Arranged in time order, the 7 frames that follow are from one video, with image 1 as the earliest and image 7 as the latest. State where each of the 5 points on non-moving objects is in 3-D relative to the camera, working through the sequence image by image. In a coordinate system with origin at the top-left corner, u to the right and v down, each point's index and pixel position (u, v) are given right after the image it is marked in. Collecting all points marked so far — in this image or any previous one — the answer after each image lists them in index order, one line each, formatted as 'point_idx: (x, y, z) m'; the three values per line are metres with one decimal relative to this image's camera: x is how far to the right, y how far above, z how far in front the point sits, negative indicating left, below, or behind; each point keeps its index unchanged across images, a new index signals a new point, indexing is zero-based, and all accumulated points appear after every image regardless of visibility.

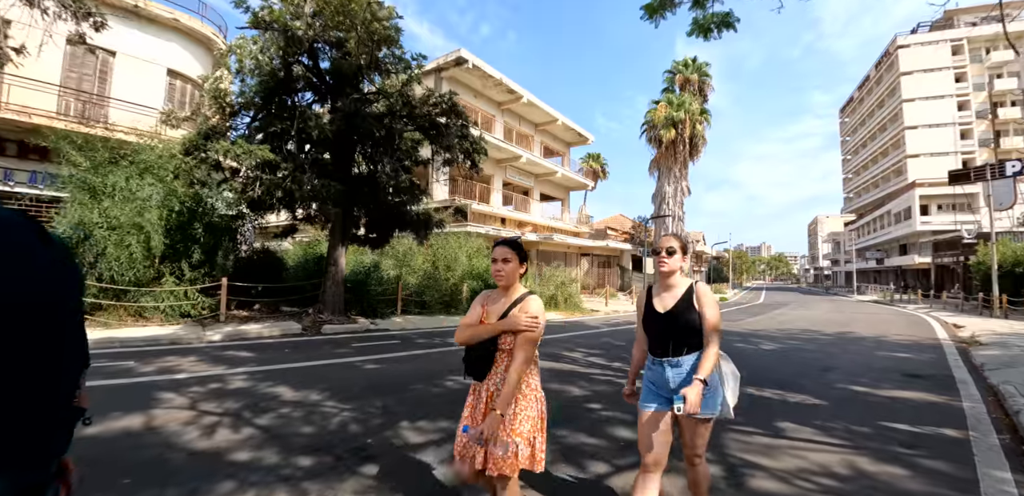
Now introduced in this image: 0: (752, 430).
0: (+2.6, -1.9, +4.7) m
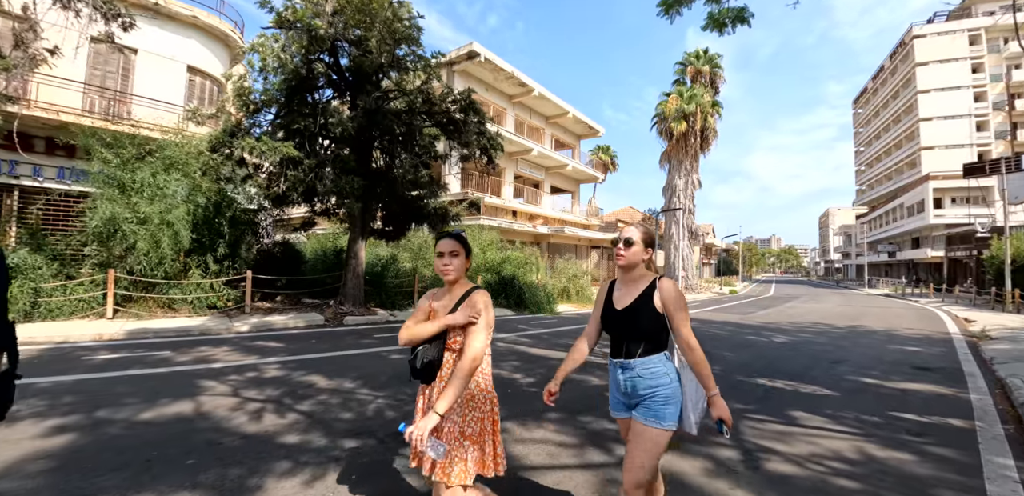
0: (+2.9, -1.9, +4.9) m
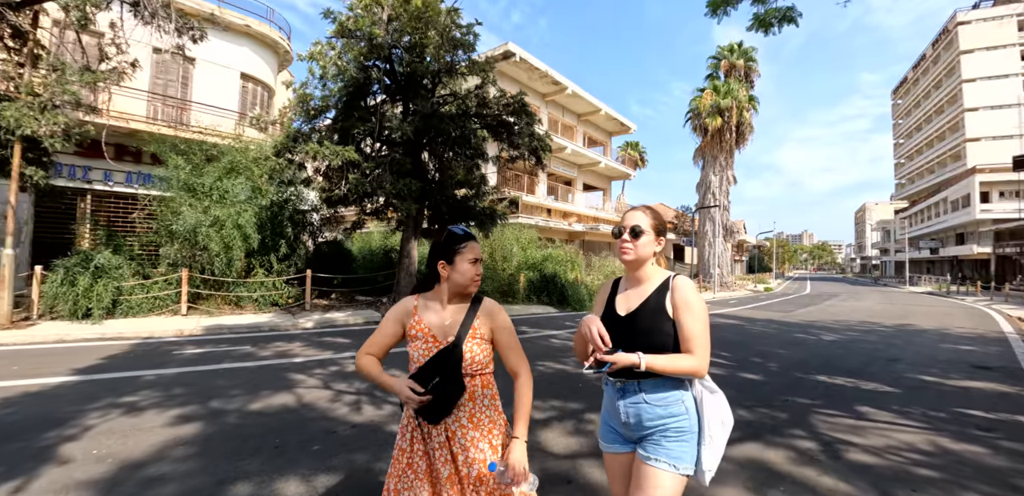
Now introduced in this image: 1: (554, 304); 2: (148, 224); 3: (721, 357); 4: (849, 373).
0: (+3.8, -1.9, +5.1) m
1: (+1.4, -1.9, +14.9) m
2: (-10.2, +0.7, +12.1) m
3: (+3.9, -2.0, +8.0) m
4: (+5.5, -2.0, +7.1) m
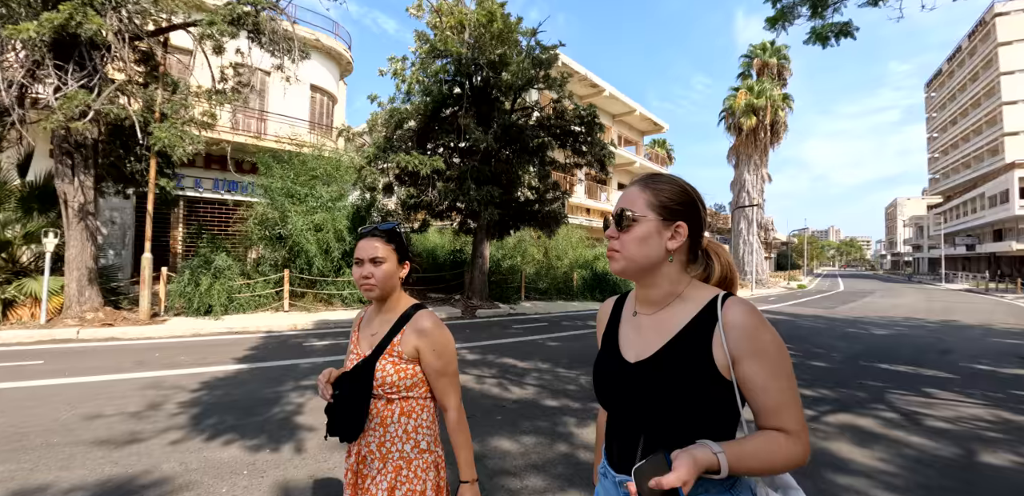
0: (+5.4, -2.0, +6.0) m
1: (+3.4, -1.9, +15.9) m
2: (-8.3, +0.6, +13.5) m
3: (+5.6, -2.0, +8.9) m
4: (+7.2, -2.1, +7.9) m
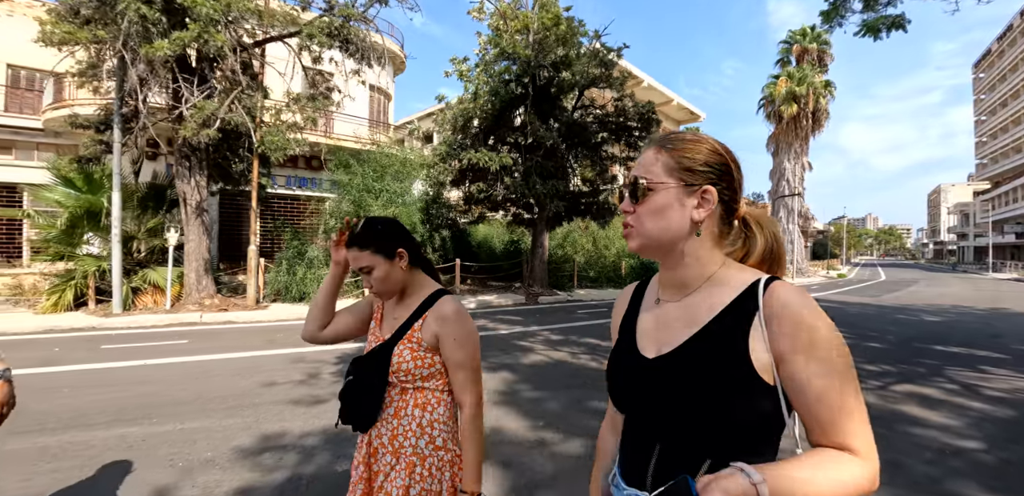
0: (+6.9, -1.9, +6.7) m
1: (+5.4, -1.5, +16.6) m
2: (-6.4, +0.9, +14.8) m
3: (+7.2, -1.8, +9.6) m
4: (+8.7, -1.9, +8.5) m
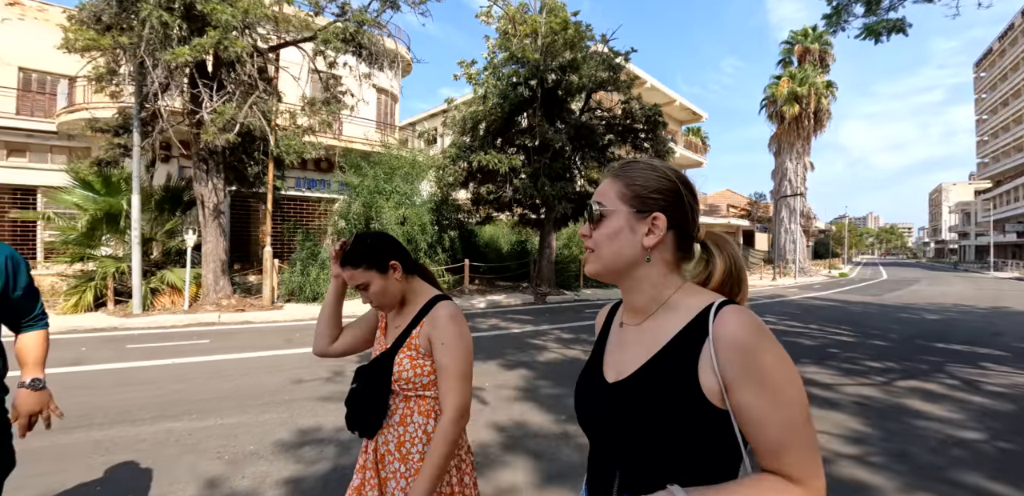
0: (+7.2, -1.9, +6.9) m
1: (+5.7, -1.5, +16.9) m
2: (-6.1, +0.9, +15.1) m
3: (+7.5, -1.8, +9.8) m
4: (+9.0, -1.9, +8.7) m
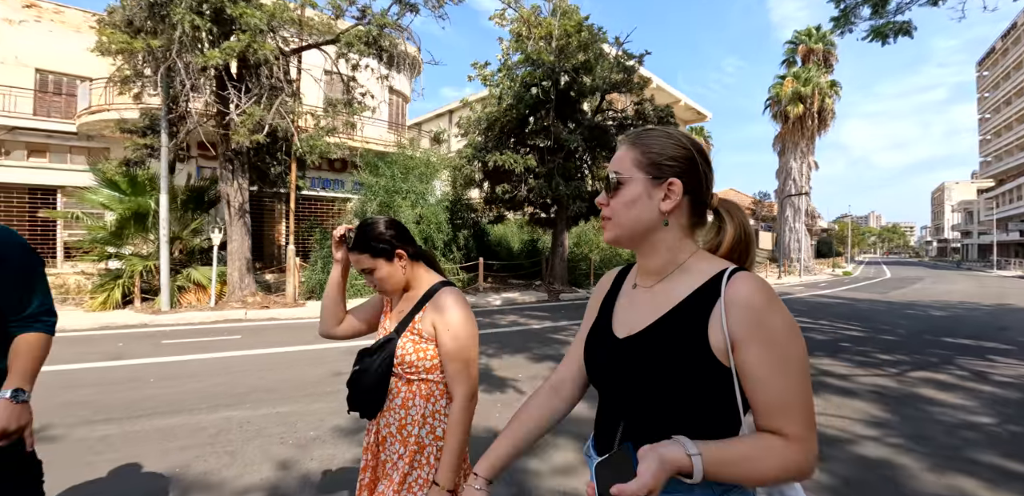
0: (+7.6, -1.8, +7.2) m
1: (+6.1, -1.5, +17.2) m
2: (-5.7, +0.9, +15.4) m
3: (+8.0, -1.8, +10.1) m
4: (+9.5, -1.9, +9.0) m
